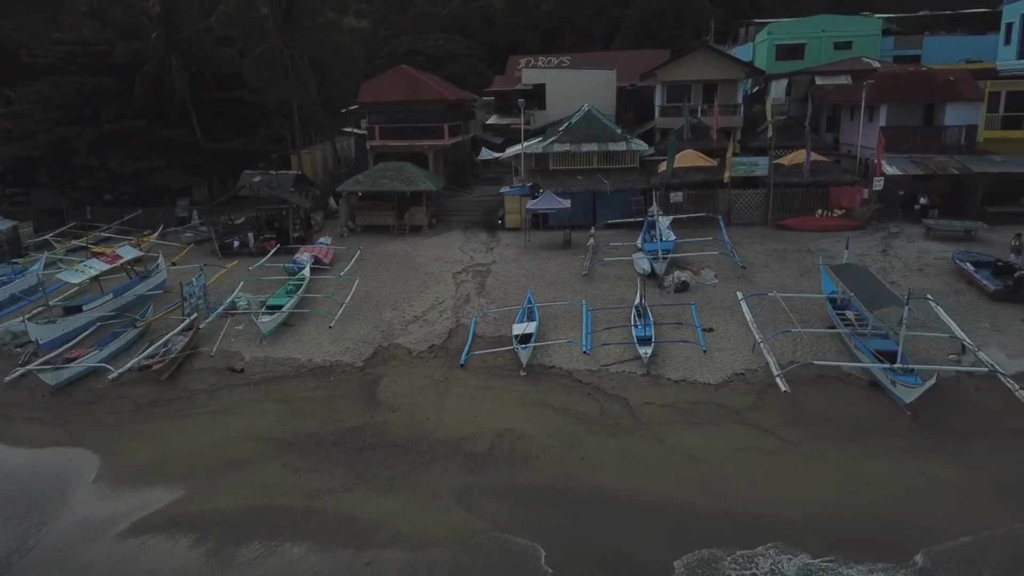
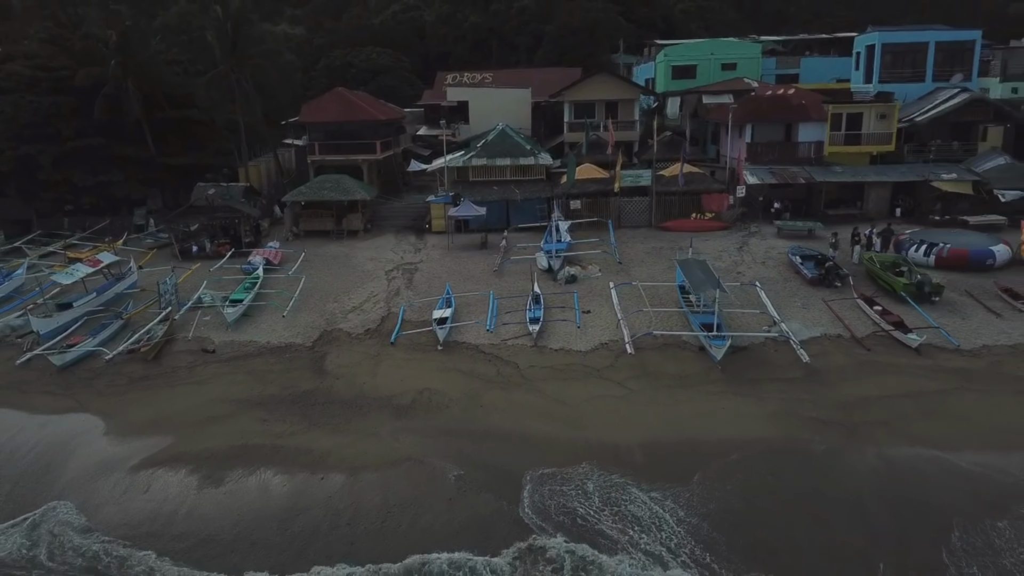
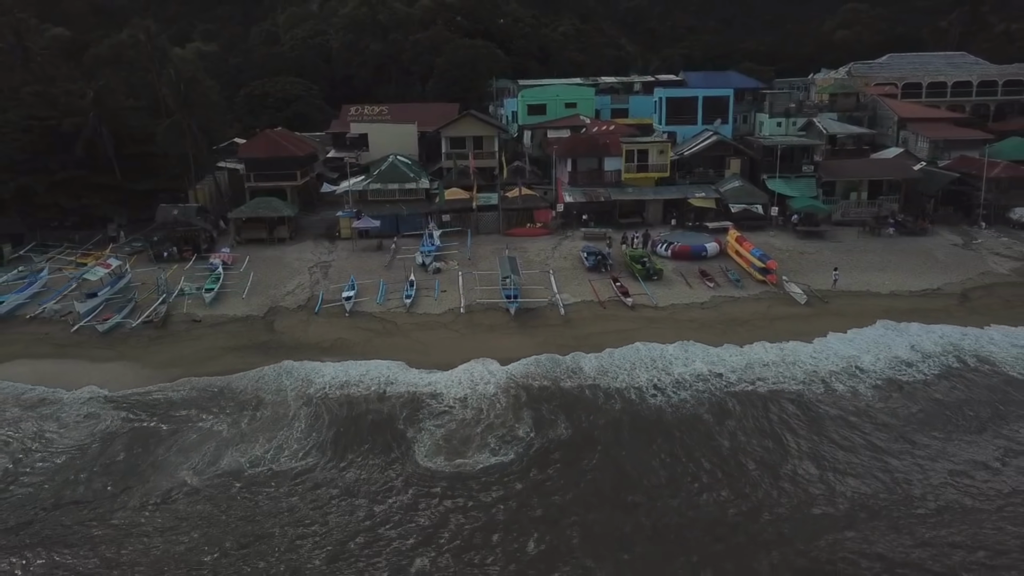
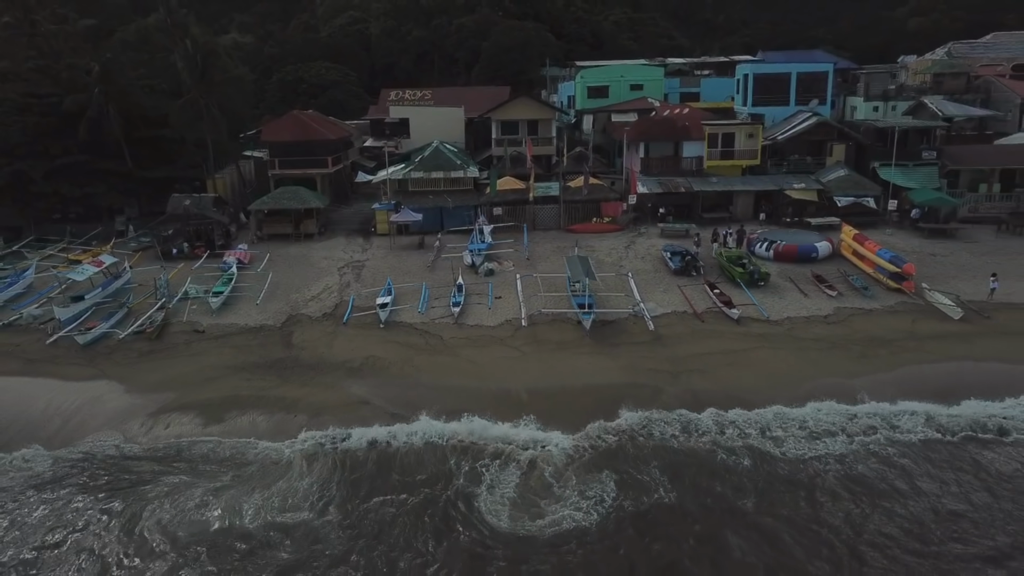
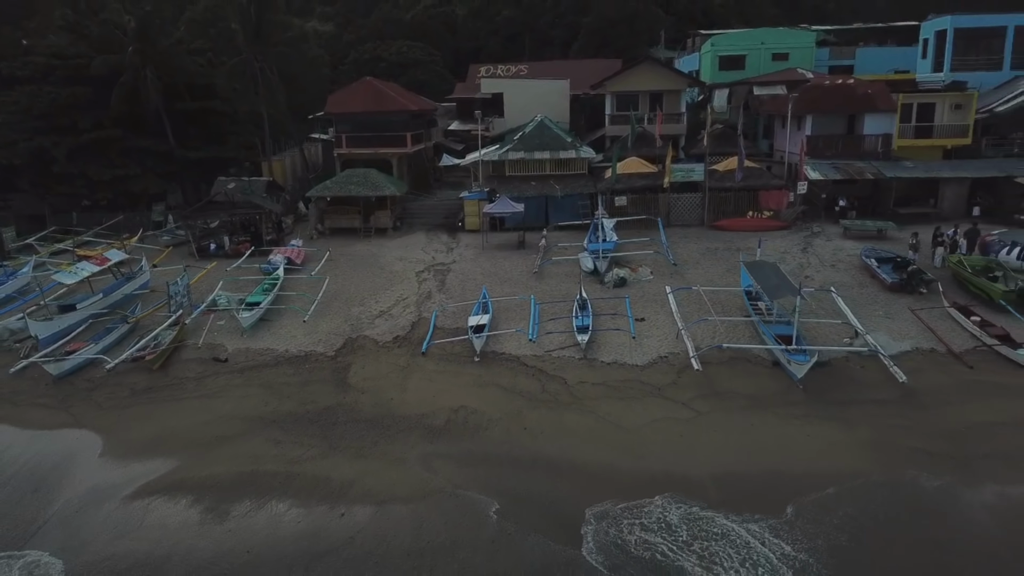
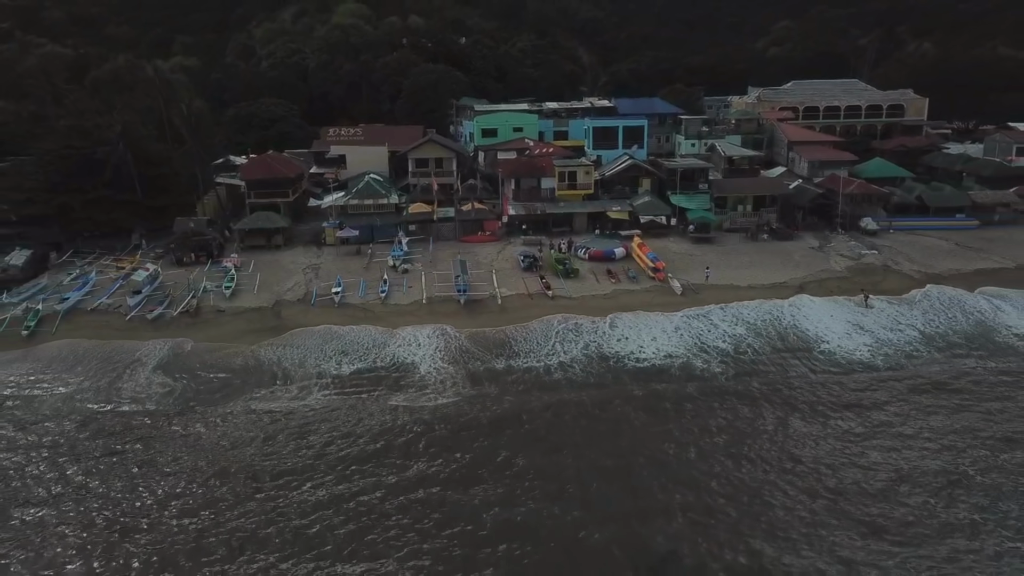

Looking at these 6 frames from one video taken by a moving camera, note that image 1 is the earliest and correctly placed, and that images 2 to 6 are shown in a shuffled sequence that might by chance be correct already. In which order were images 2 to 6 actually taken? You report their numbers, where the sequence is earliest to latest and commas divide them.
5, 2, 4, 3, 6
